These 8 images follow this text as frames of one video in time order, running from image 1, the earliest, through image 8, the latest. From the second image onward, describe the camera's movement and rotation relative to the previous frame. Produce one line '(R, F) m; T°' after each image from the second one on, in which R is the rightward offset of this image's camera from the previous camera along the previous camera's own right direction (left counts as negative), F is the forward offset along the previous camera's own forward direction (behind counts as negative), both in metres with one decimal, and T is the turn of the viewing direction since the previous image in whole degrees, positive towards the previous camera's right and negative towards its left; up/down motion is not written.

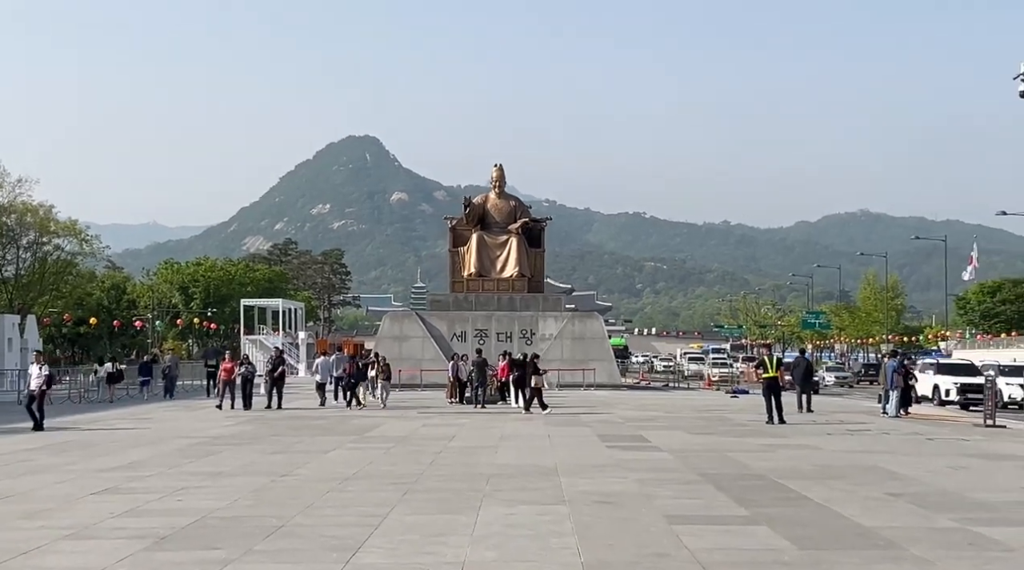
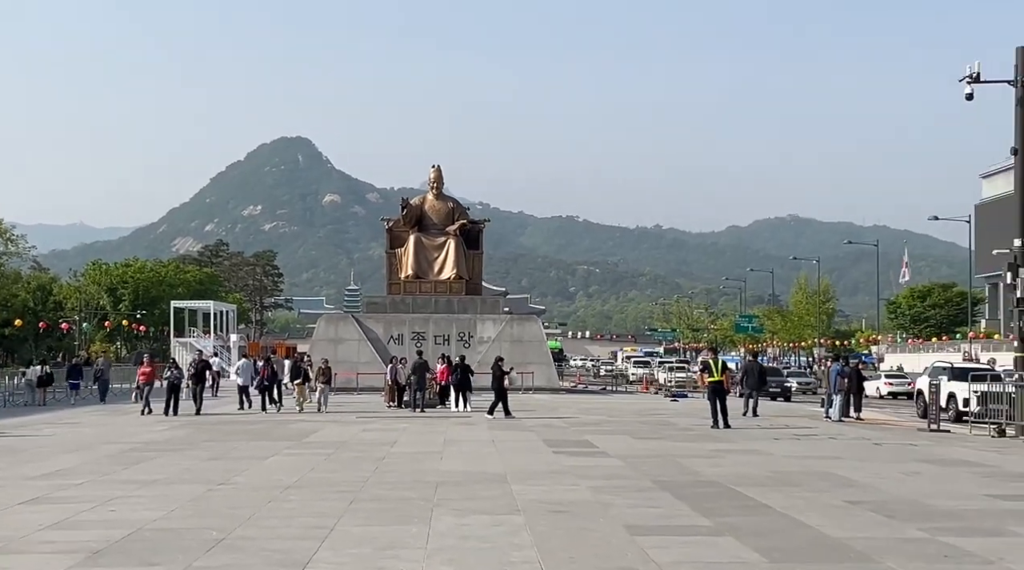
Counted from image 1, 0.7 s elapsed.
(-0.2, +0.5) m; +3°
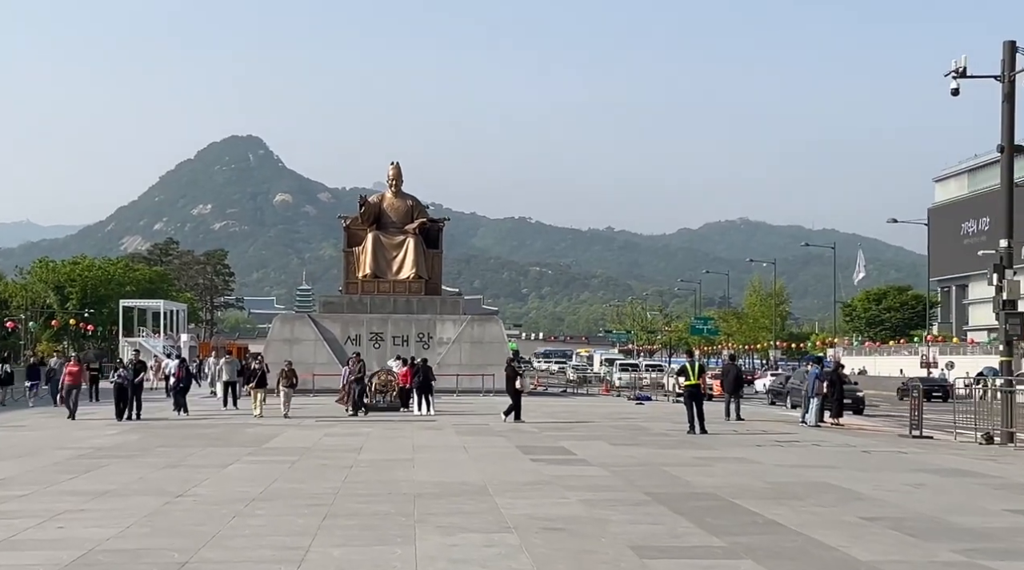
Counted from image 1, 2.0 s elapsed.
(-0.4, +1.1) m; +2°
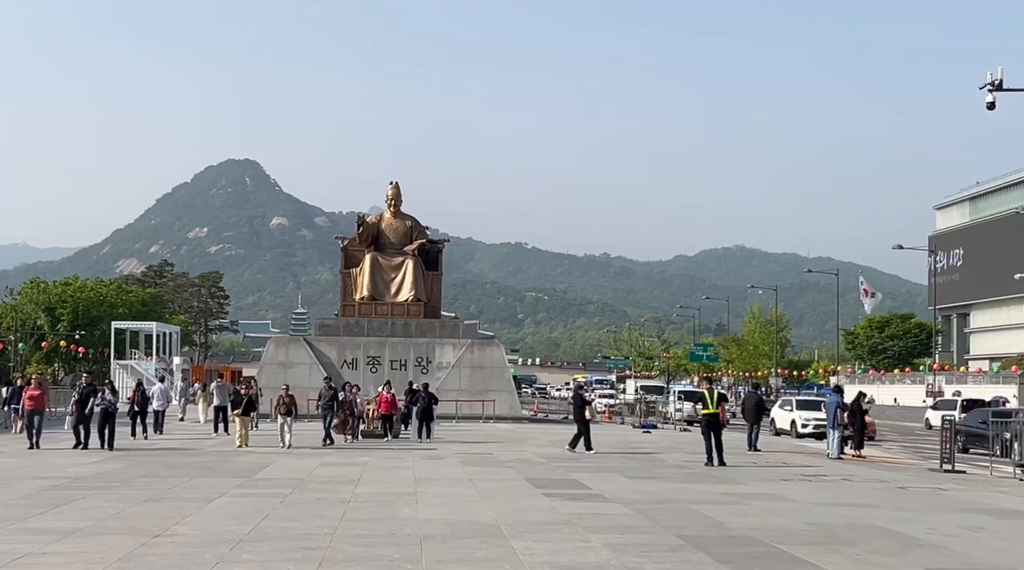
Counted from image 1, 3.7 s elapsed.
(-0.2, +1.5) m; 0°
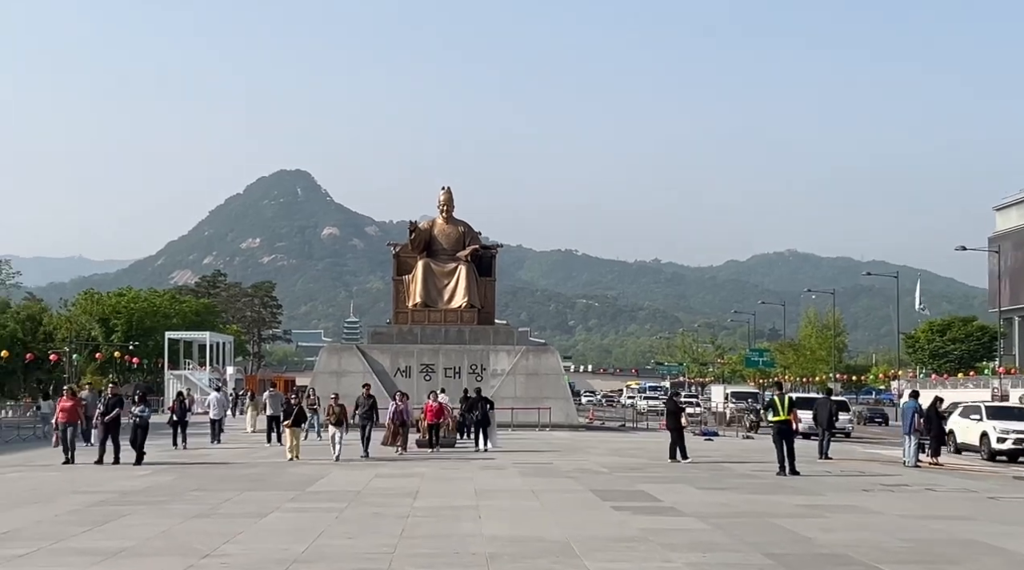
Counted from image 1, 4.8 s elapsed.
(-0.2, +0.9) m; -2°
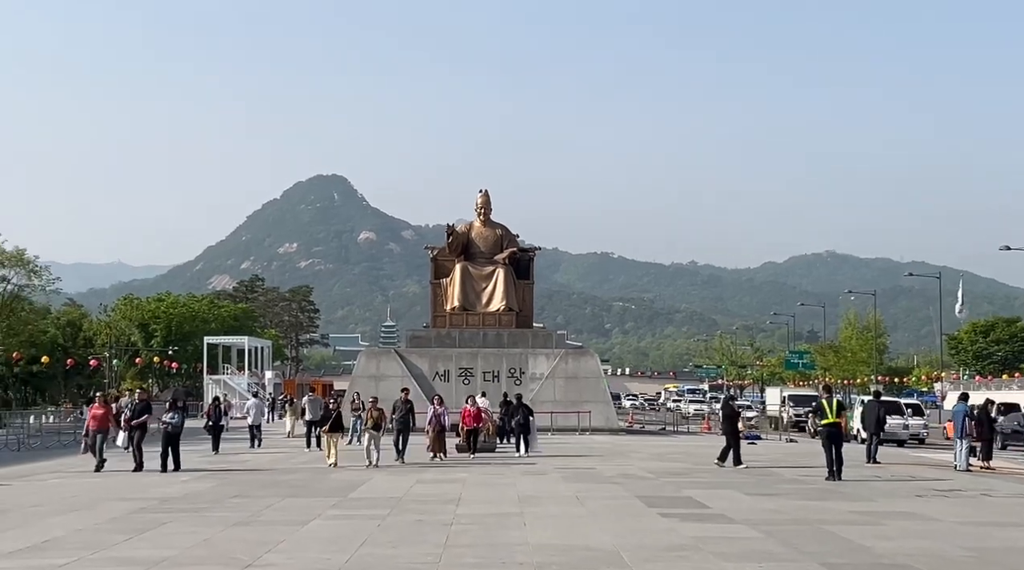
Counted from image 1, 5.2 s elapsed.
(-0.1, +0.3) m; -2°
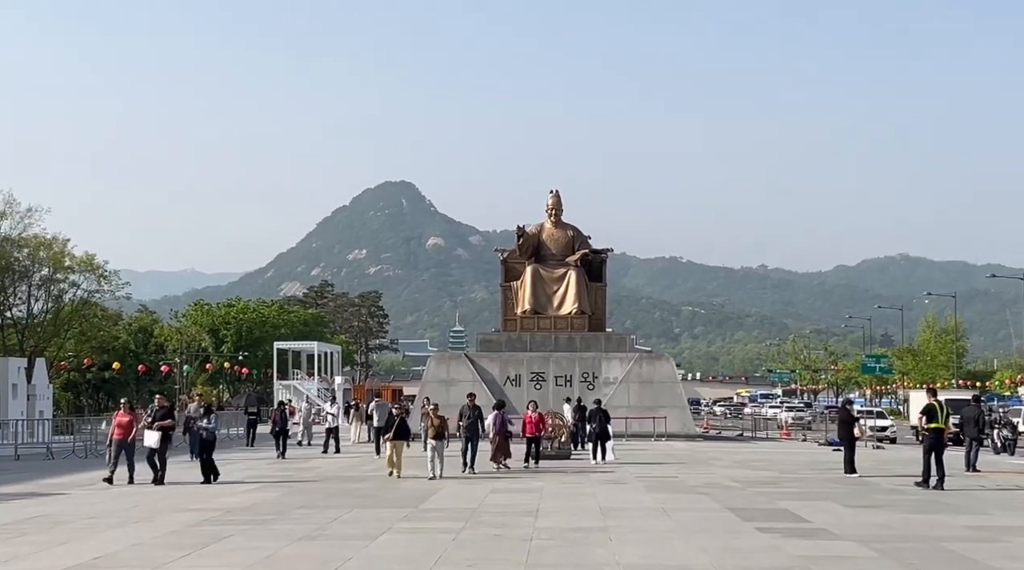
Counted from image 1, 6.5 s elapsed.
(-0.2, +1.2) m; -3°
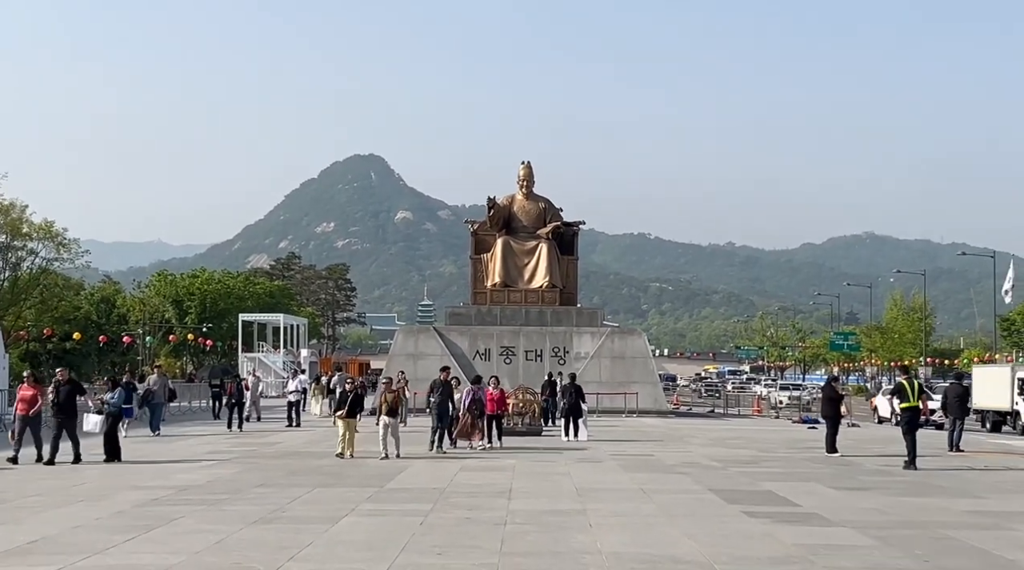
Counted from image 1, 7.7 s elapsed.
(-0.1, +1.0) m; +1°
